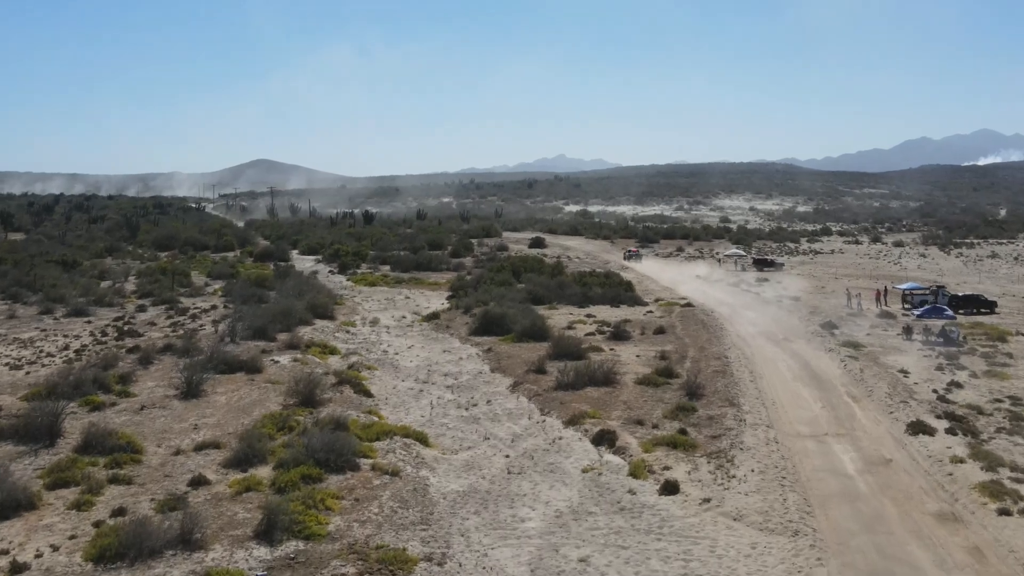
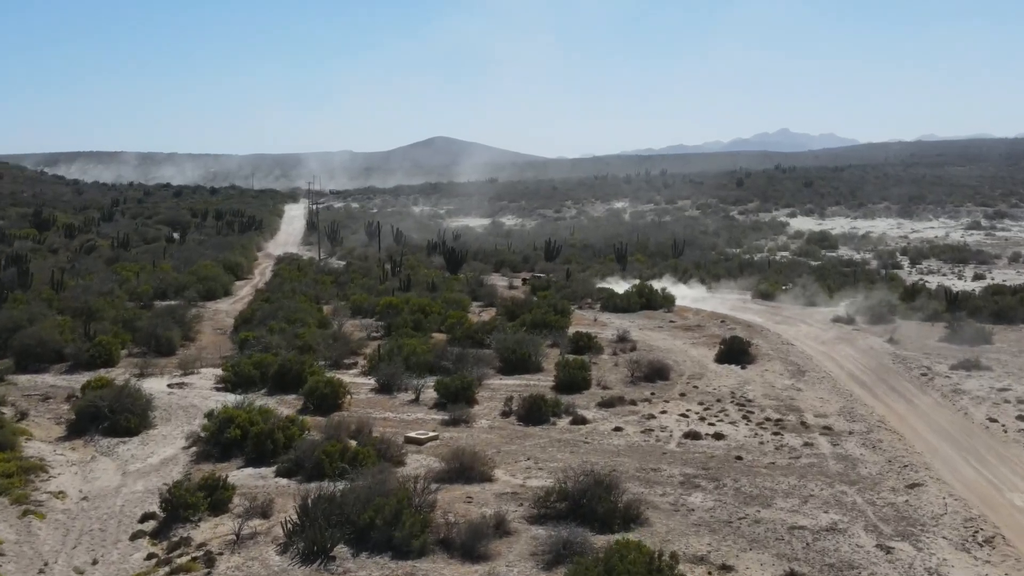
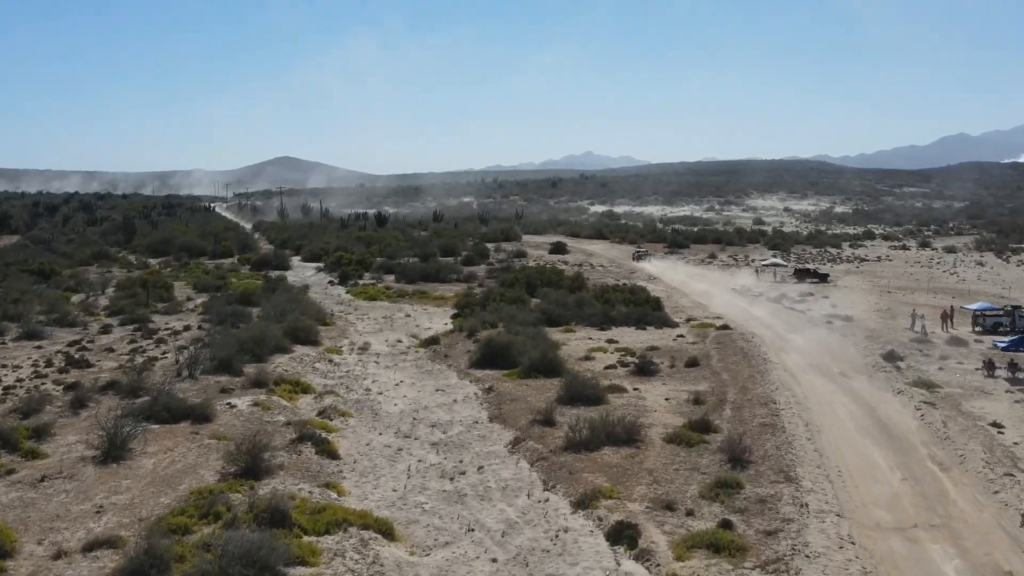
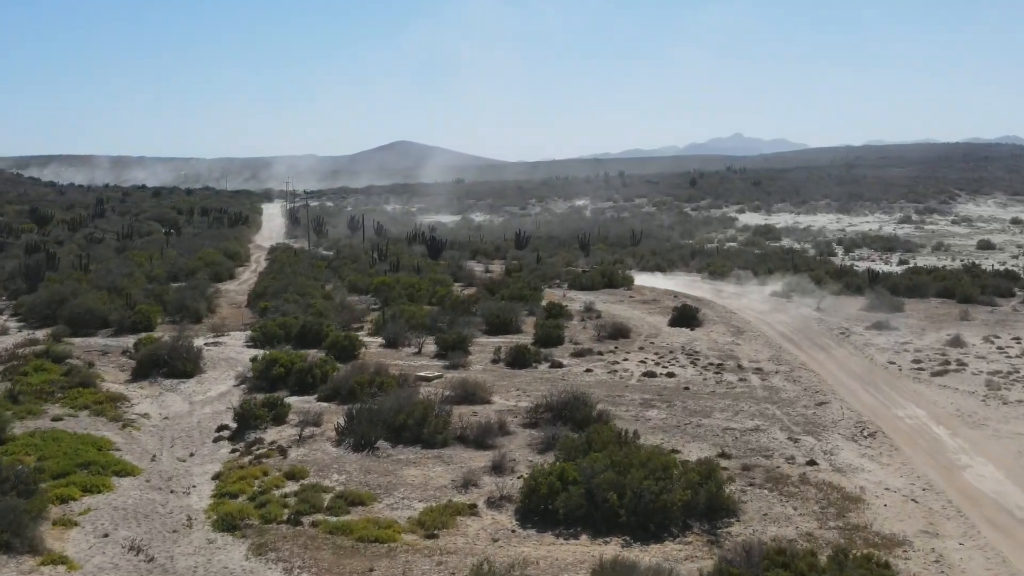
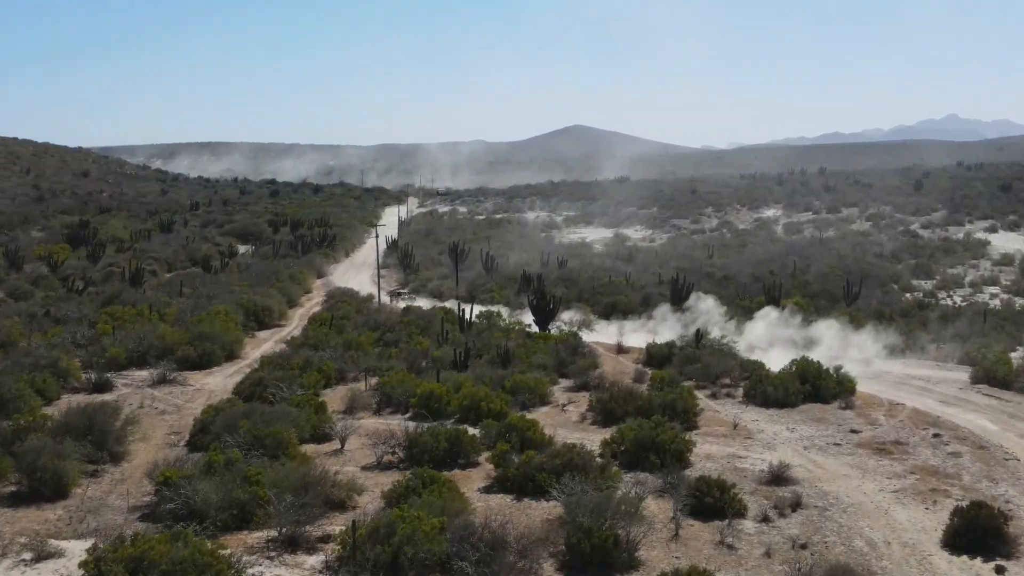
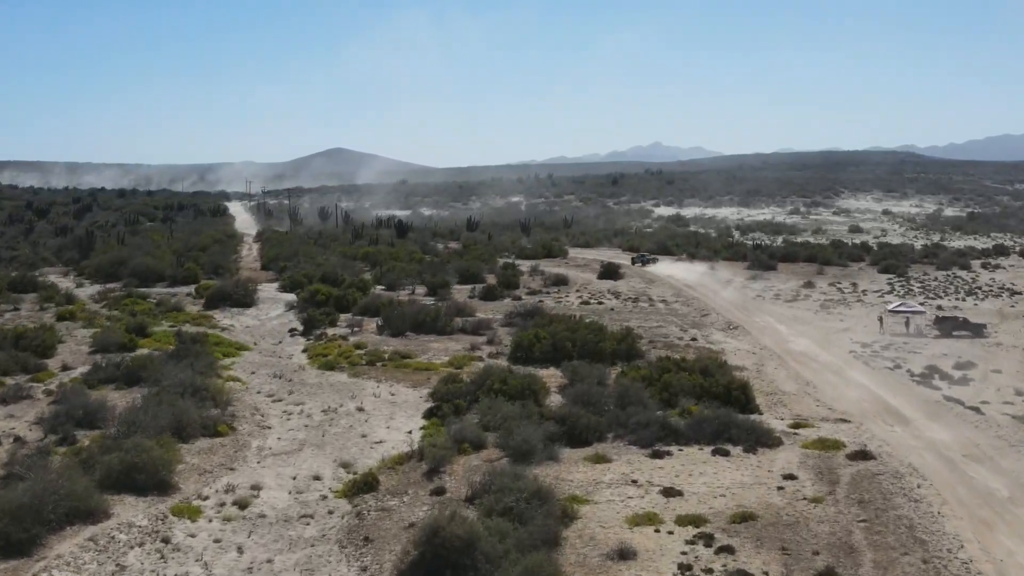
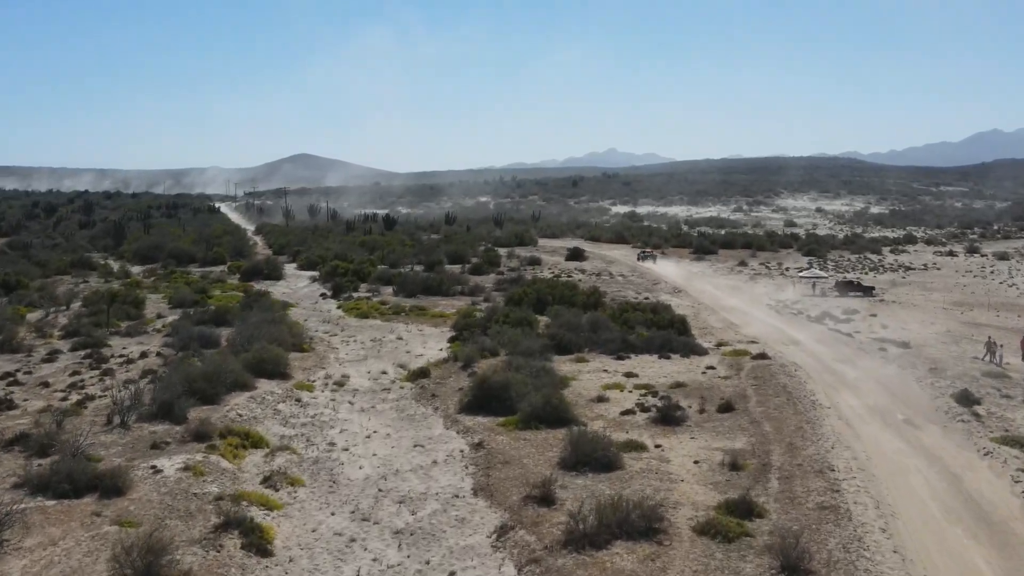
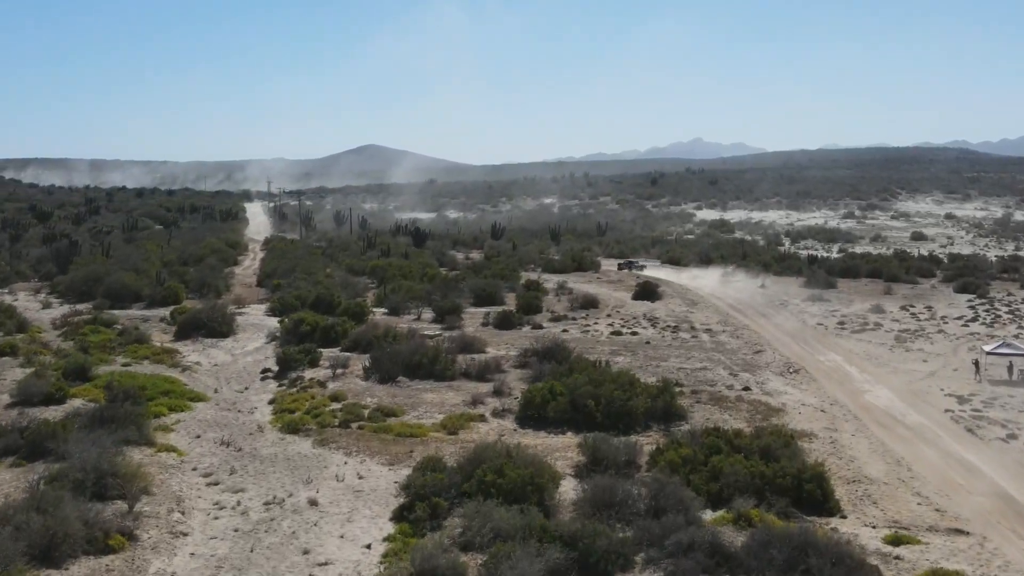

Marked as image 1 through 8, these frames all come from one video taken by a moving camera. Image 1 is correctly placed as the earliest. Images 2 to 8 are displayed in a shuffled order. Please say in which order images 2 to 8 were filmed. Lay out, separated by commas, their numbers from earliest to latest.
3, 7, 6, 8, 4, 2, 5
